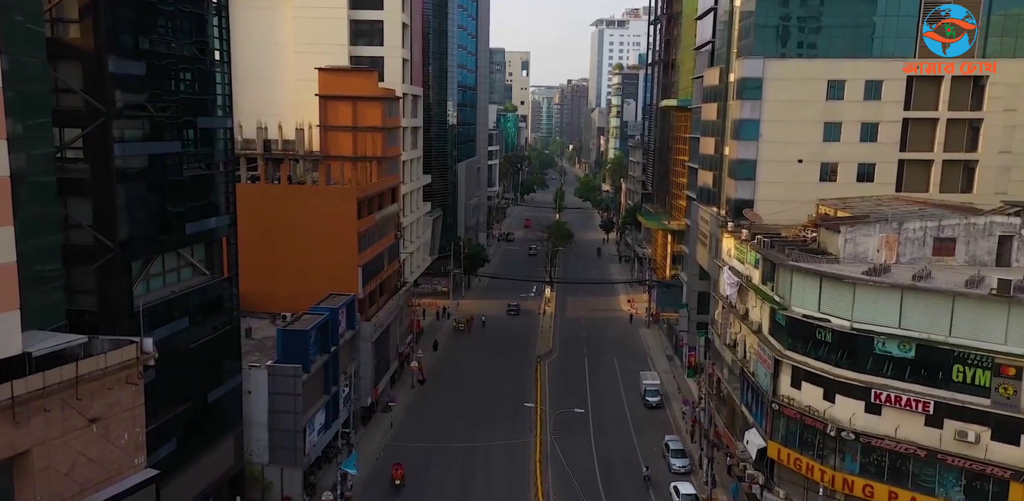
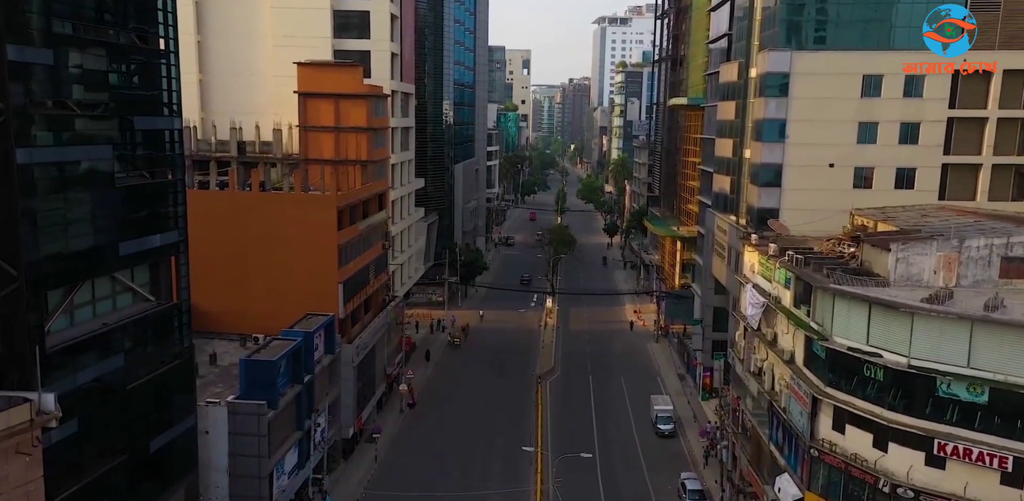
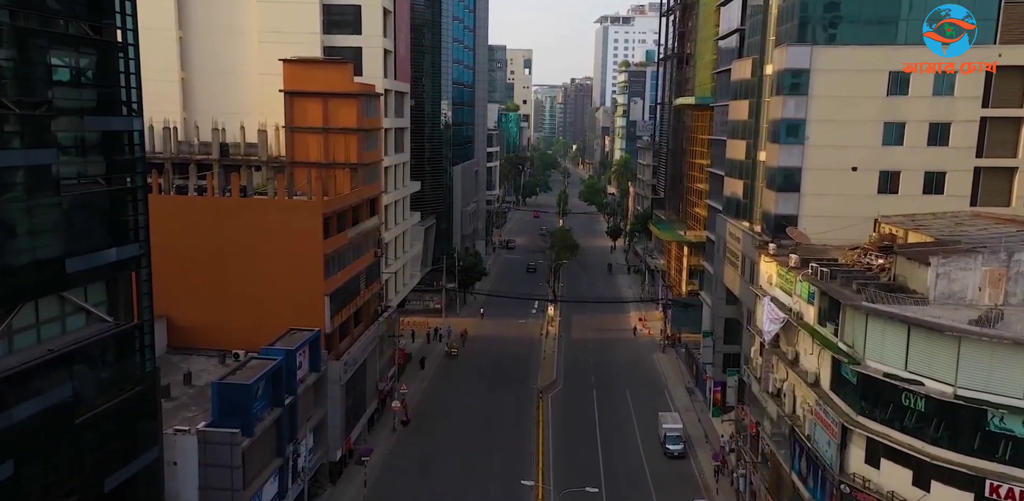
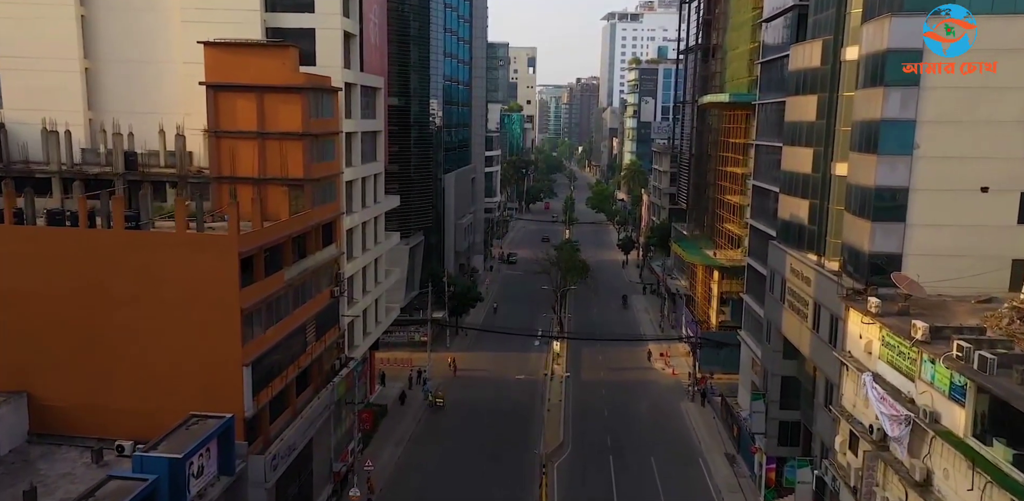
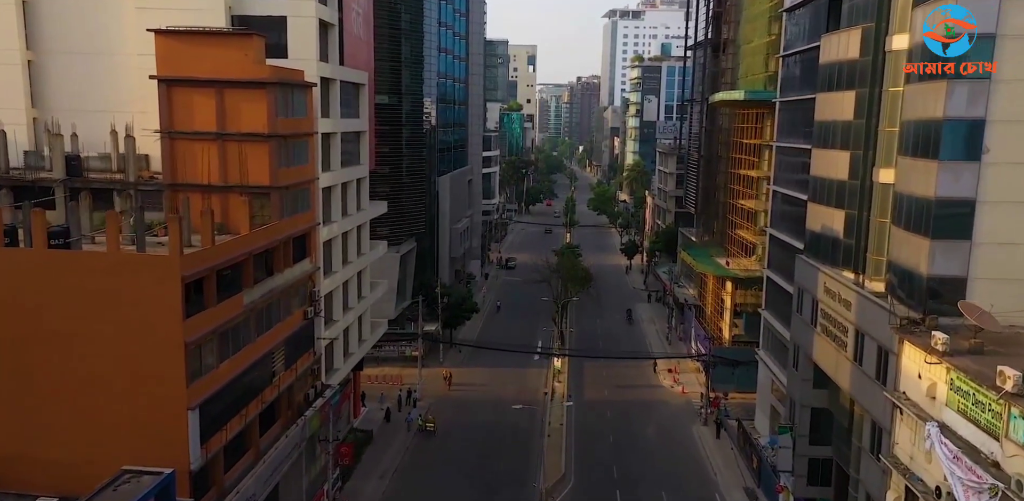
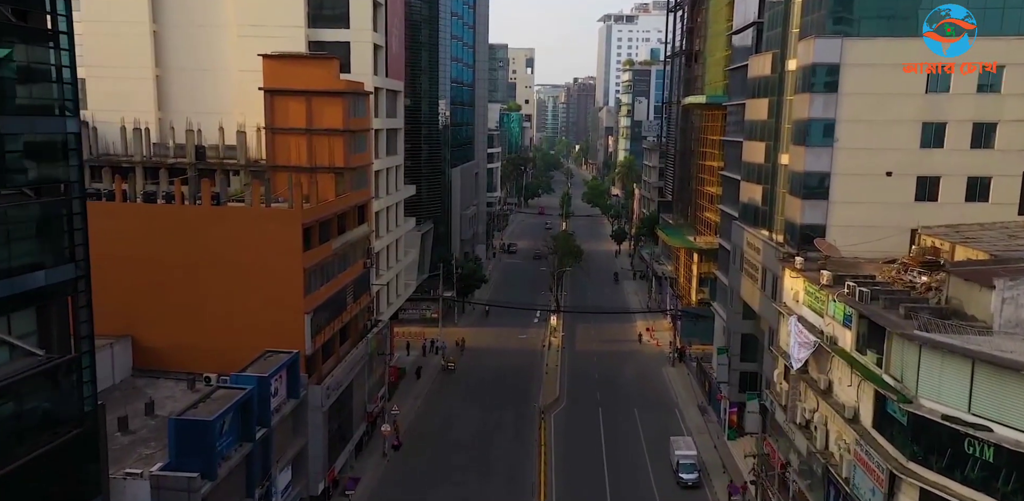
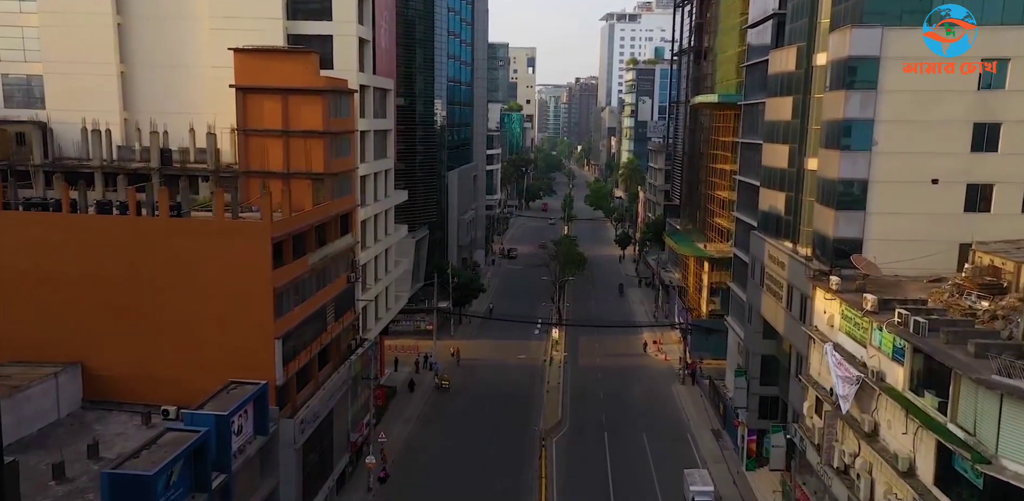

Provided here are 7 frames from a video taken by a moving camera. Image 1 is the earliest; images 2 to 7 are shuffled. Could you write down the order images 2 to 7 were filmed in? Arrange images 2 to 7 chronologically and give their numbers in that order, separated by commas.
2, 3, 6, 7, 4, 5
